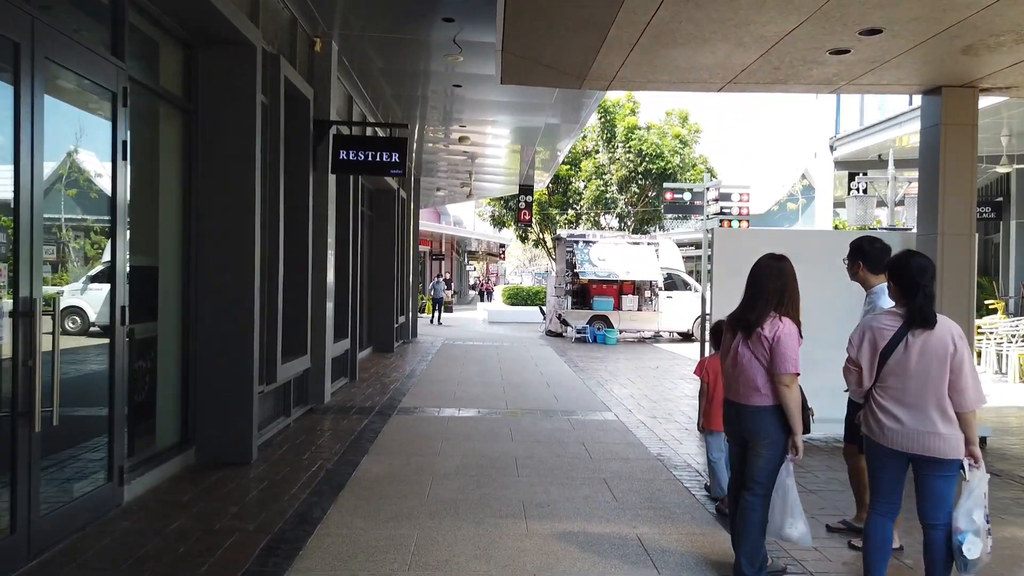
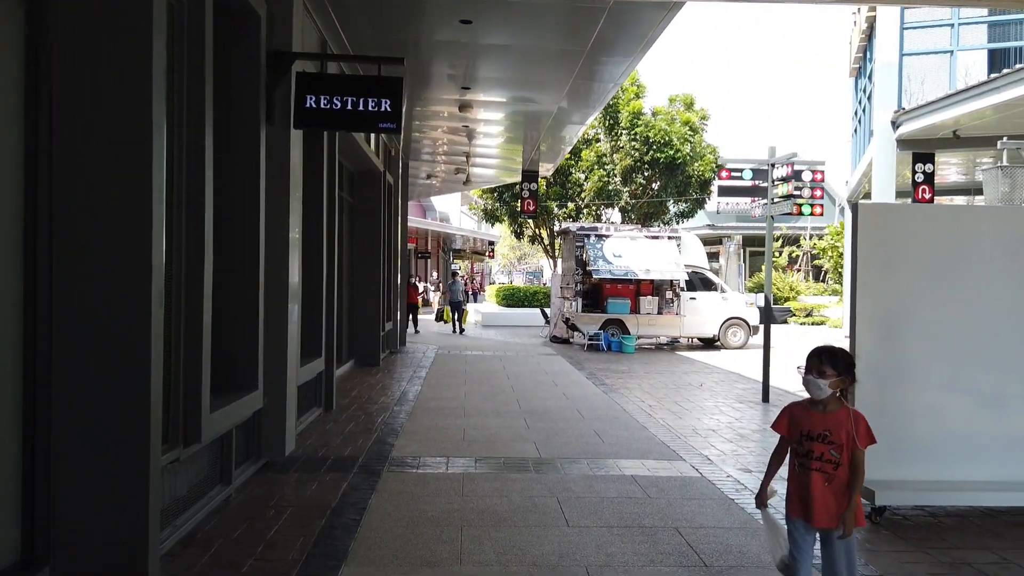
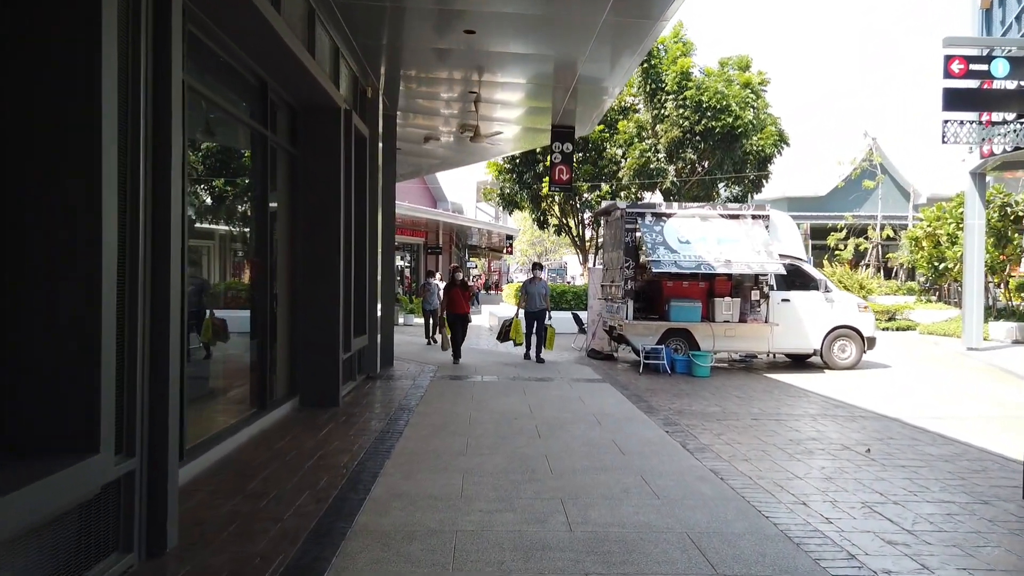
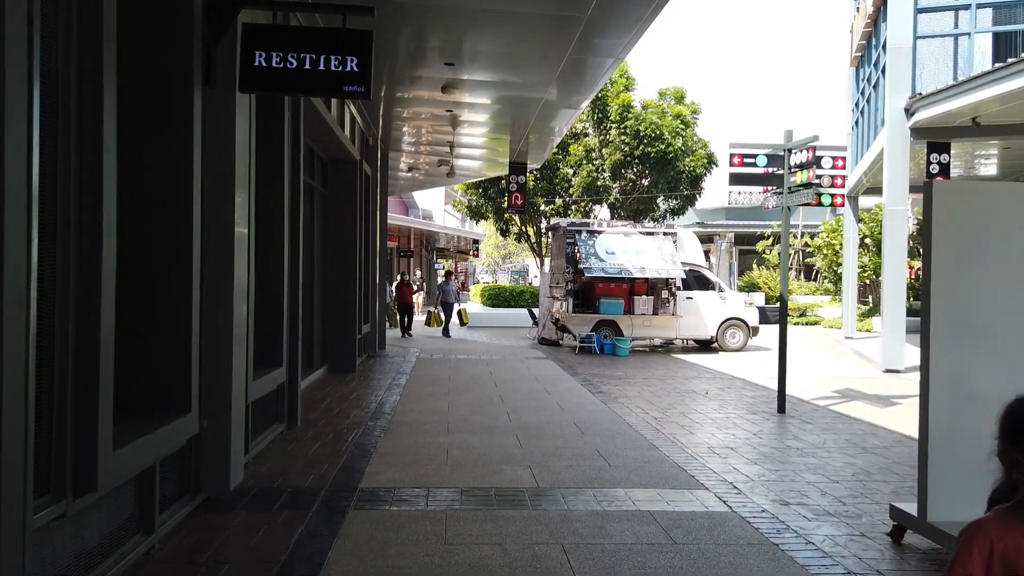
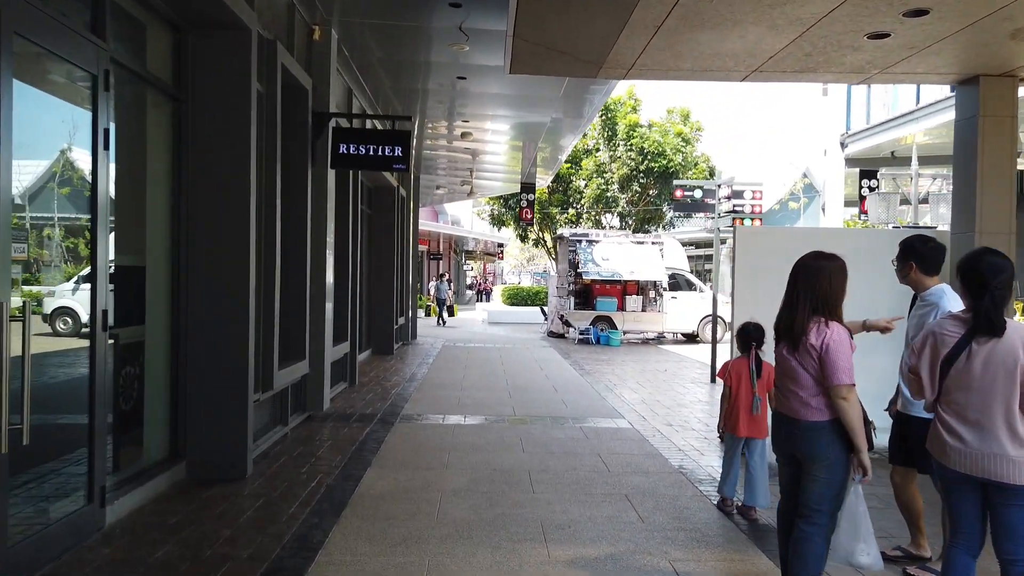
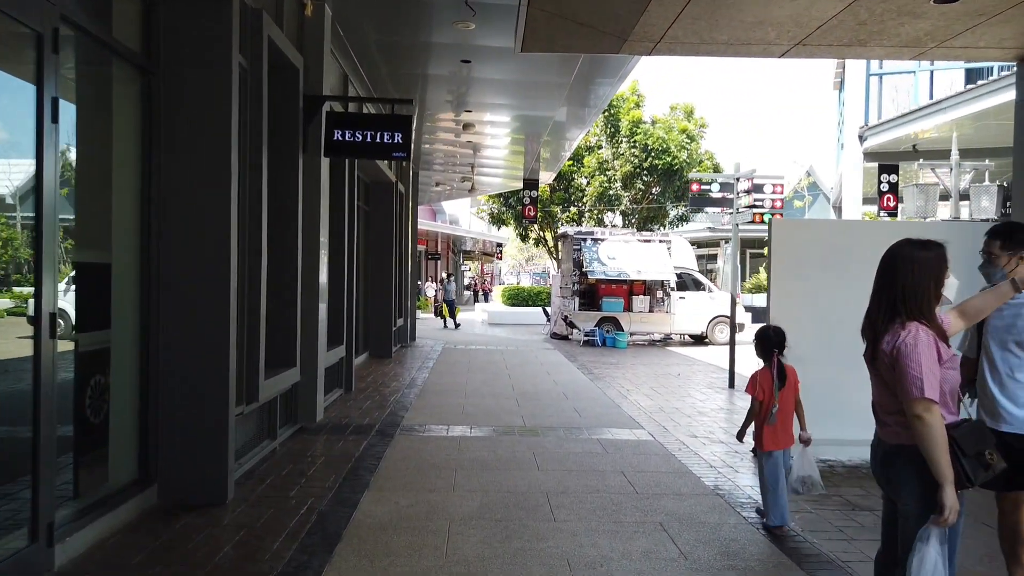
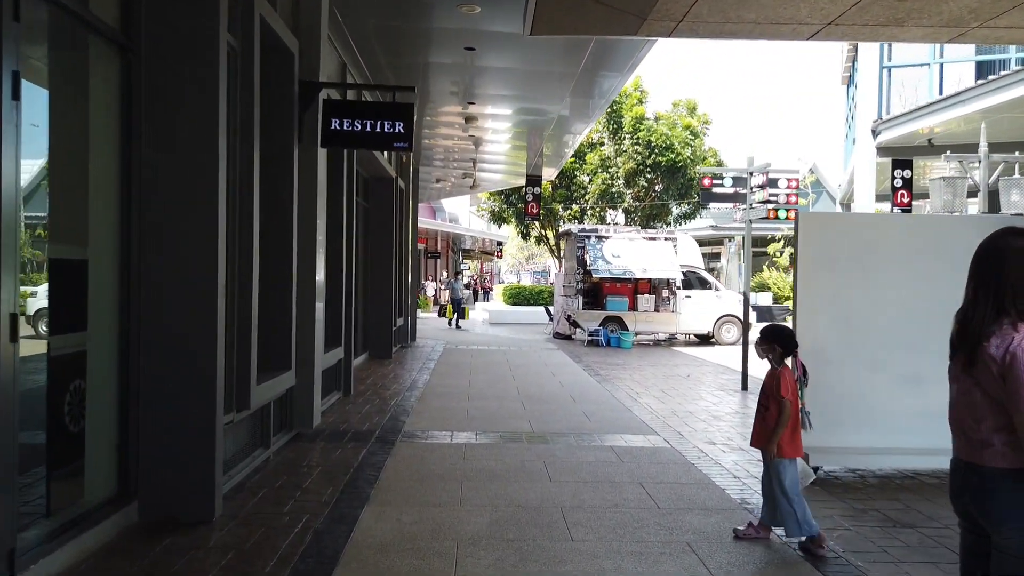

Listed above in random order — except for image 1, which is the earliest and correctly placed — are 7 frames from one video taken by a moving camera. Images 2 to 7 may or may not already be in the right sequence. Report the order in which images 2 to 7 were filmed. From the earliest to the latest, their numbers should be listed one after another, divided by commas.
5, 6, 7, 2, 4, 3
